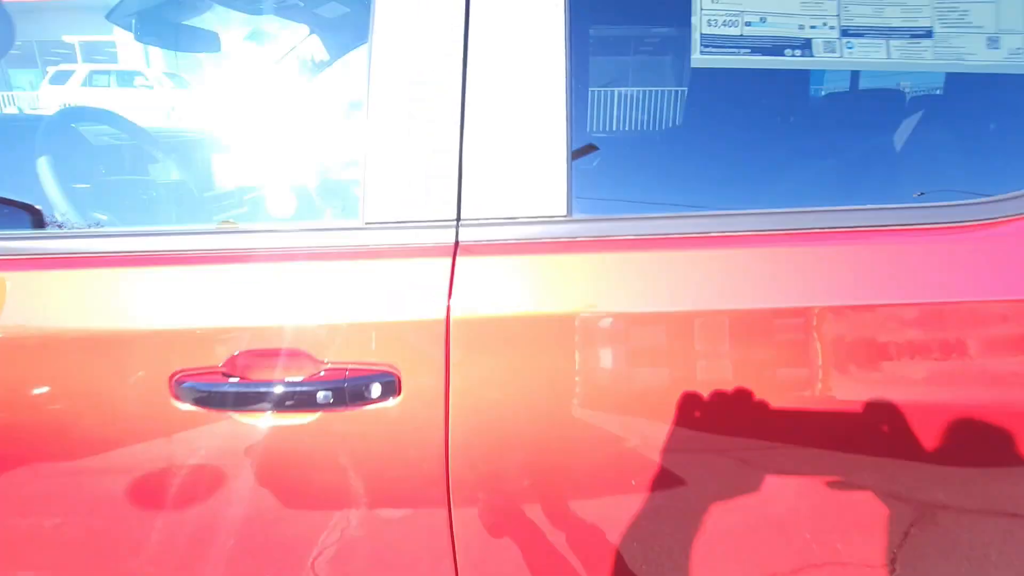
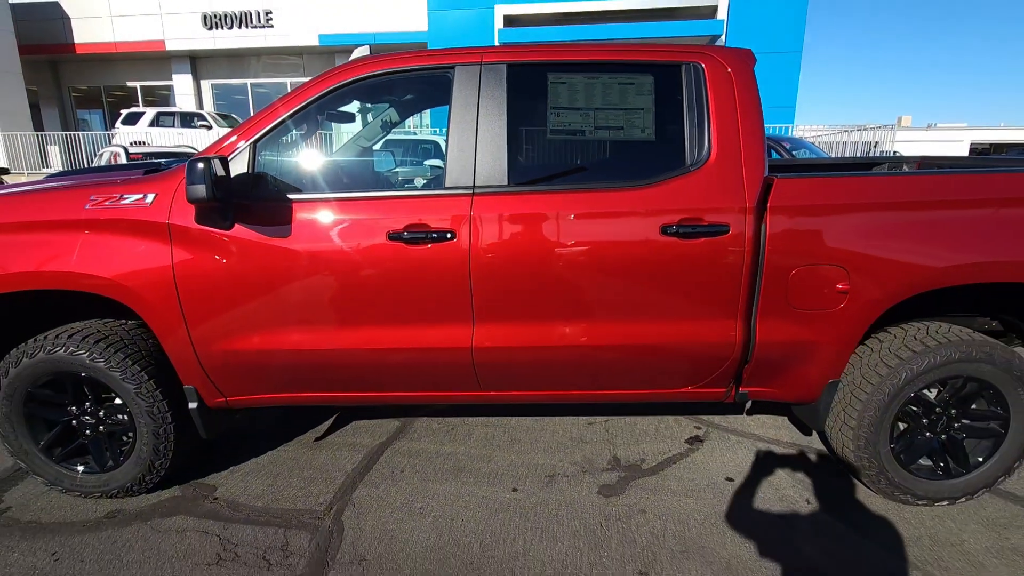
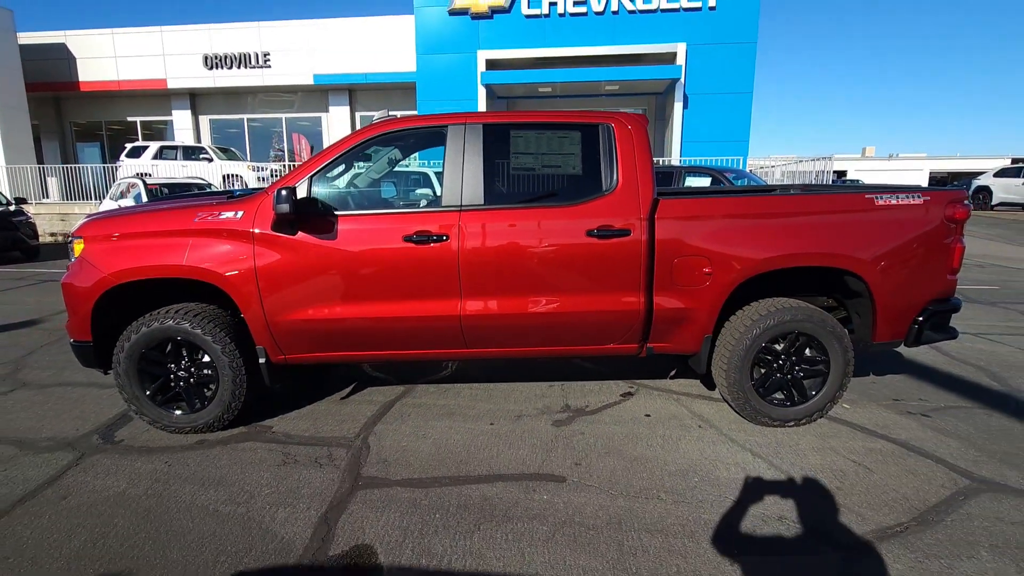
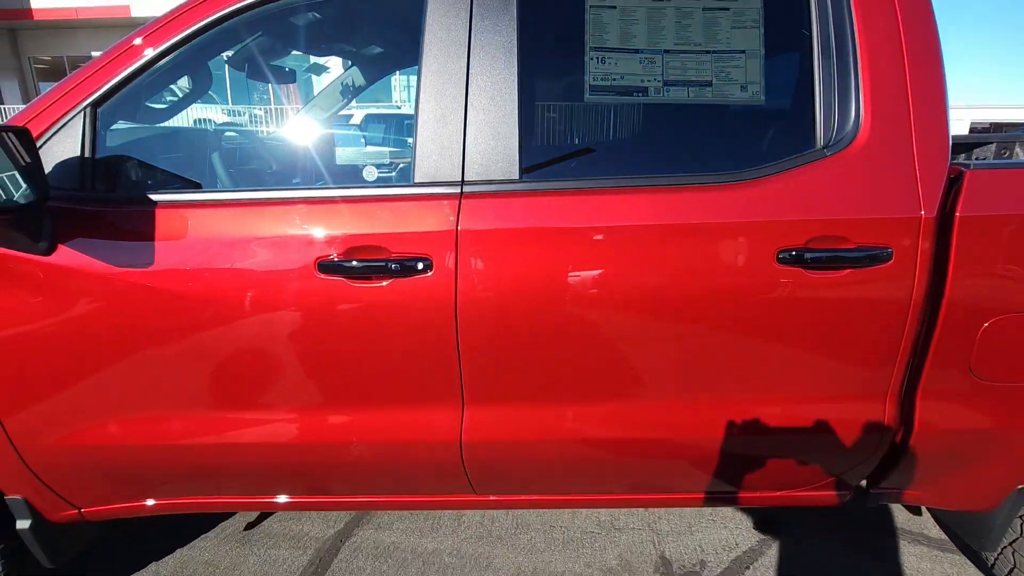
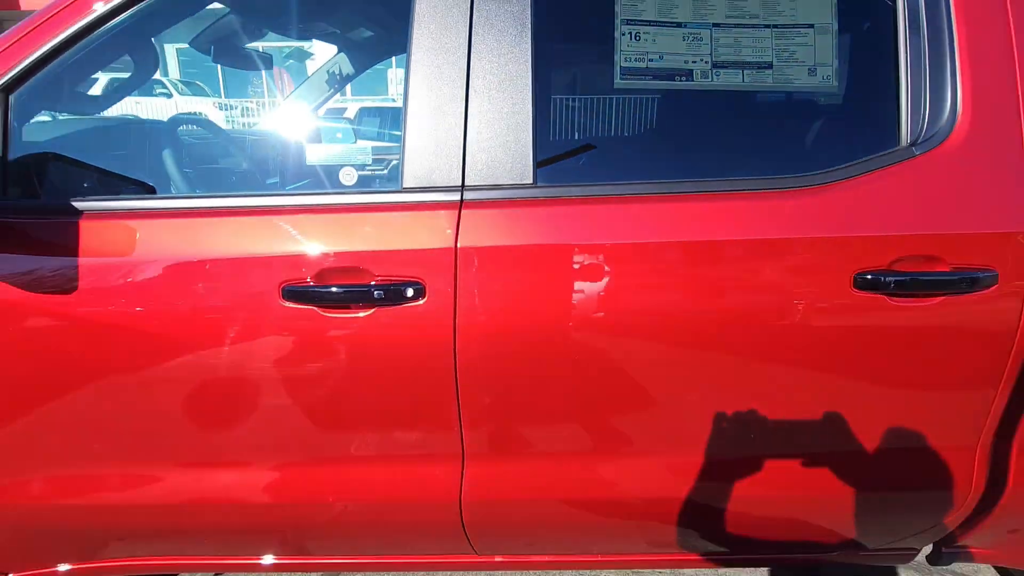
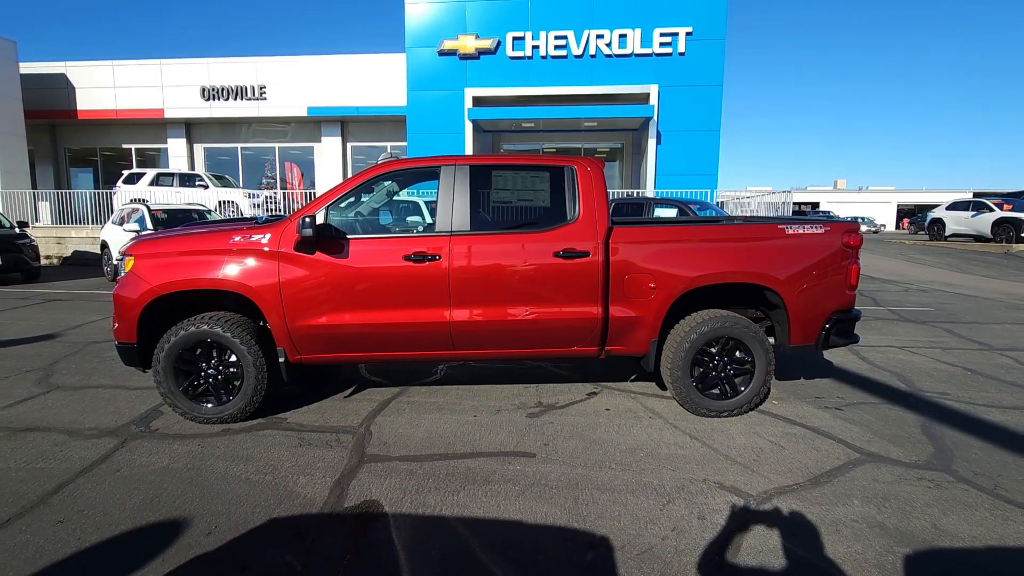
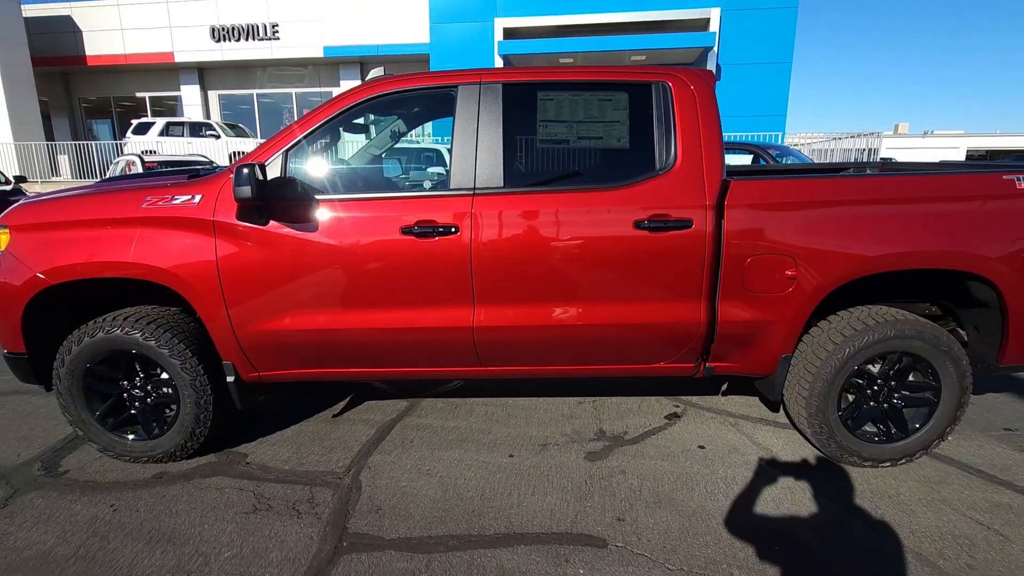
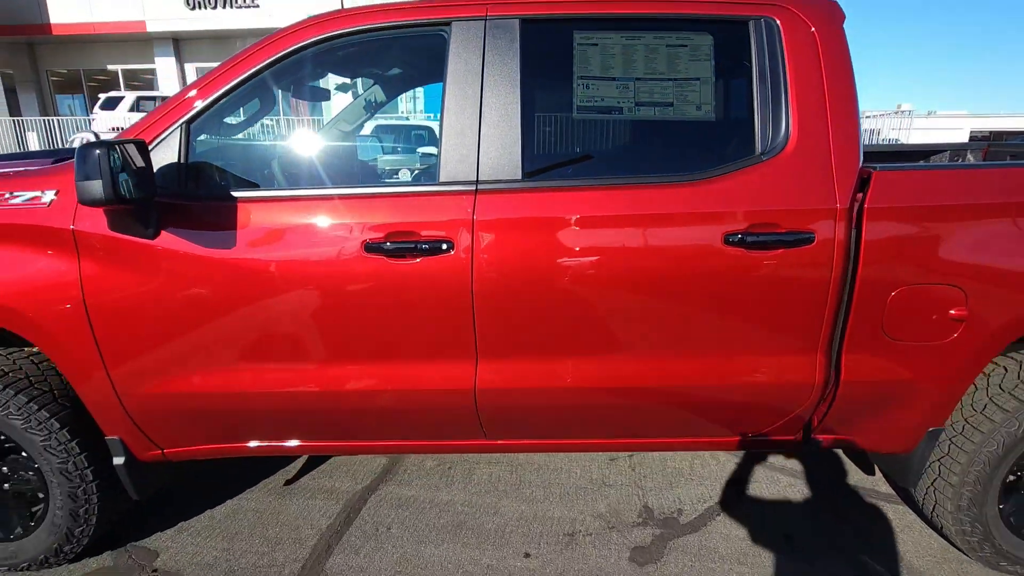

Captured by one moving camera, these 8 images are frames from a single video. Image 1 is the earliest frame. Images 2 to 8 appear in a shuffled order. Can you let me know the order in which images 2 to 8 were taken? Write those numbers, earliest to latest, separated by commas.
5, 4, 8, 2, 7, 3, 6
